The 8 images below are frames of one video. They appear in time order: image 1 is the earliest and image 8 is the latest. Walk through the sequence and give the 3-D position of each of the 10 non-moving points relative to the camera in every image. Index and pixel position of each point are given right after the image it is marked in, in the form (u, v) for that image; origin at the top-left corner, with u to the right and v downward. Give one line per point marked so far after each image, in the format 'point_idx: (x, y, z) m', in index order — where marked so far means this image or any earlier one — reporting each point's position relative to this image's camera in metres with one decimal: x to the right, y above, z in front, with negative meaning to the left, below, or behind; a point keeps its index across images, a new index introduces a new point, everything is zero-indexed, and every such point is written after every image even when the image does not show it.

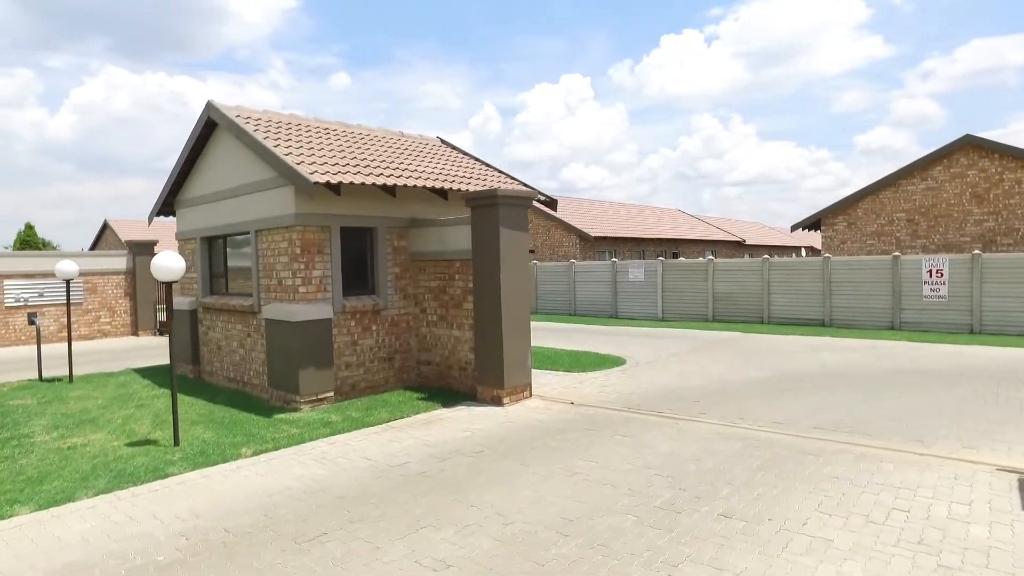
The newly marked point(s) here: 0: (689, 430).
0: (+2.2, -1.7, +7.2) m
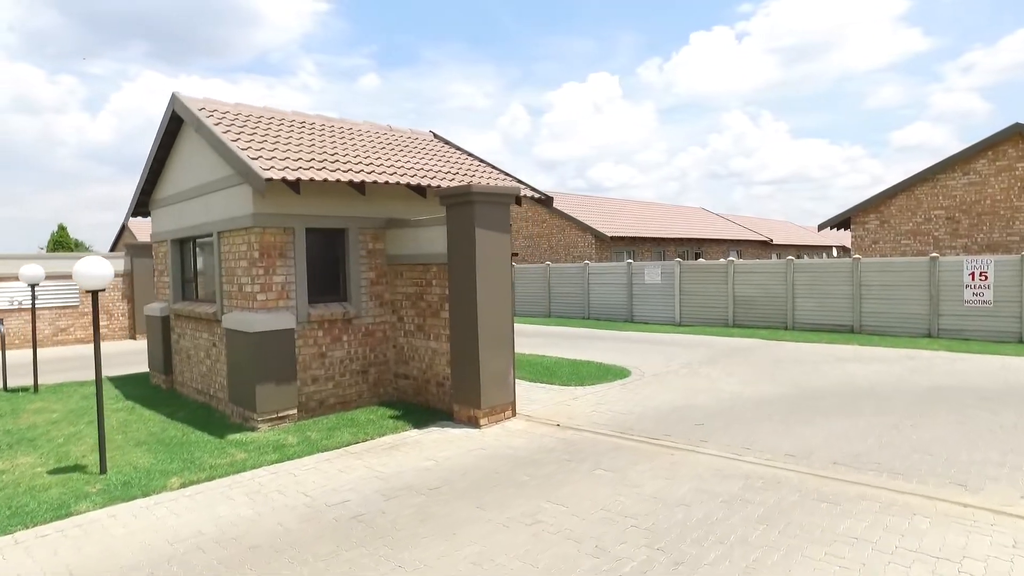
0: (+1.8, -1.8, +6.2) m
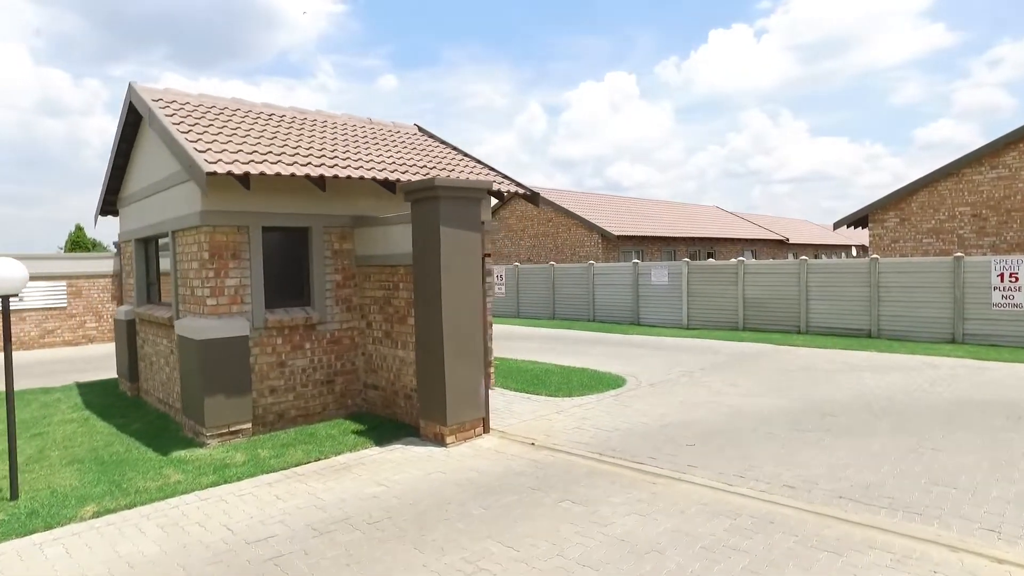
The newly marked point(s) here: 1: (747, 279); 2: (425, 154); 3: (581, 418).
0: (+1.4, -1.9, +5.4) m
1: (+7.3, +0.3, +18.2) m
2: (-1.6, +2.4, +10.5) m
3: (+1.0, -1.8, +8.2) m
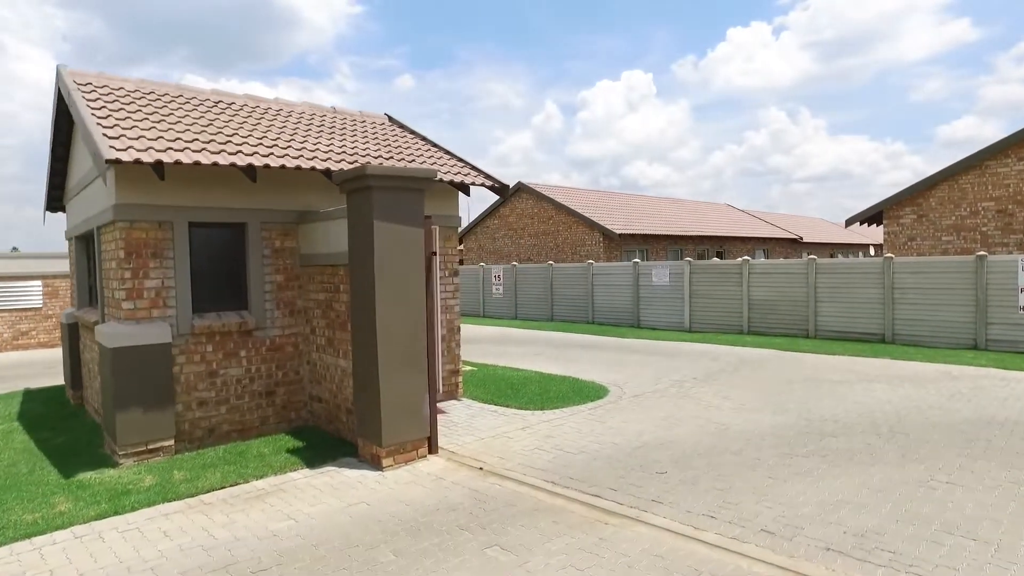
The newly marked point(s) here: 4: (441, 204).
0: (+0.8, -1.9, +4.5) m
1: (+7.0, +0.3, +17.1) m
2: (-2.0, +2.3, +9.6) m
3: (+0.4, -1.8, +7.3) m
4: (-1.1, +1.3, +9.1) m
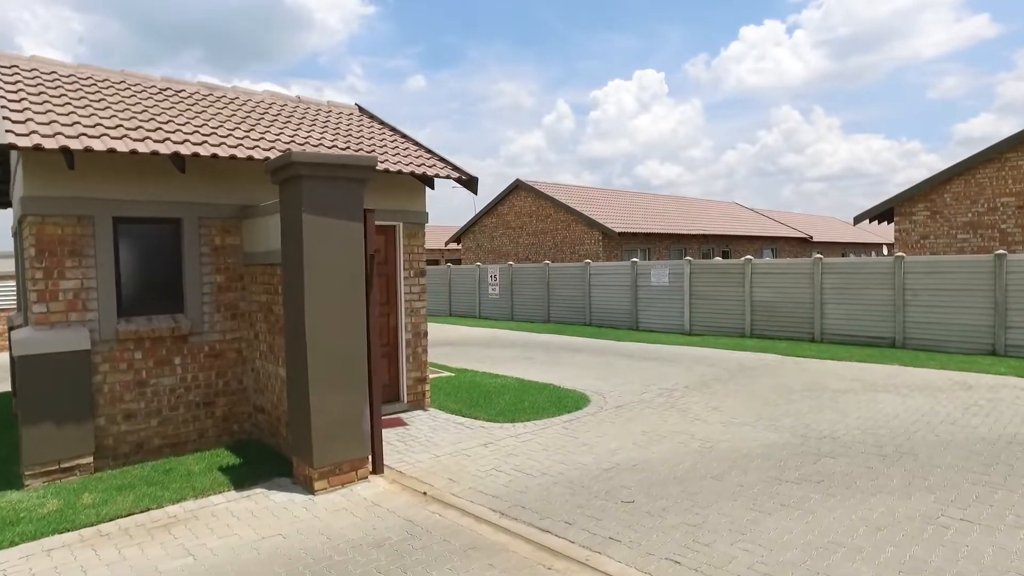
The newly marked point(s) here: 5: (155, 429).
0: (+0.3, -1.9, +3.7) m
1: (+6.7, +0.2, +16.3) m
2: (-2.5, +2.3, +8.9) m
3: (0.0, -1.9, +6.6) m
4: (-1.5, +1.3, +8.4) m
5: (-4.0, -1.6, +6.6) m
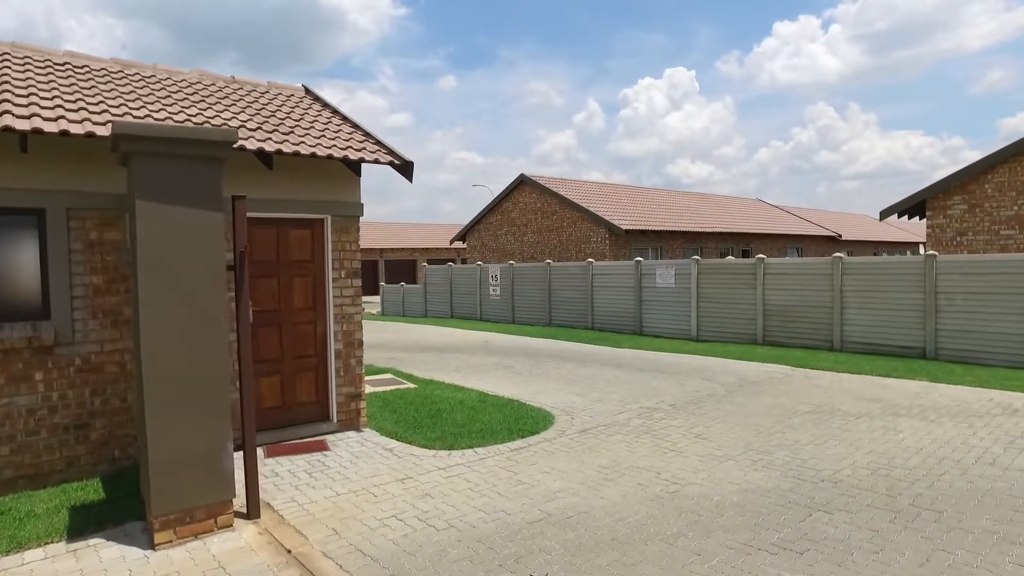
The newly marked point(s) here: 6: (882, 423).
0: (-0.6, -2.0, +2.5) m
1: (+6.4, +0.2, +14.7) m
2: (-3.1, +2.3, +7.8) m
3: (-0.8, -1.9, +5.4) m
4: (-2.2, +1.3, +7.2) m
5: (-4.8, -1.6, +5.6) m
6: (+4.7, -1.7, +7.4) m
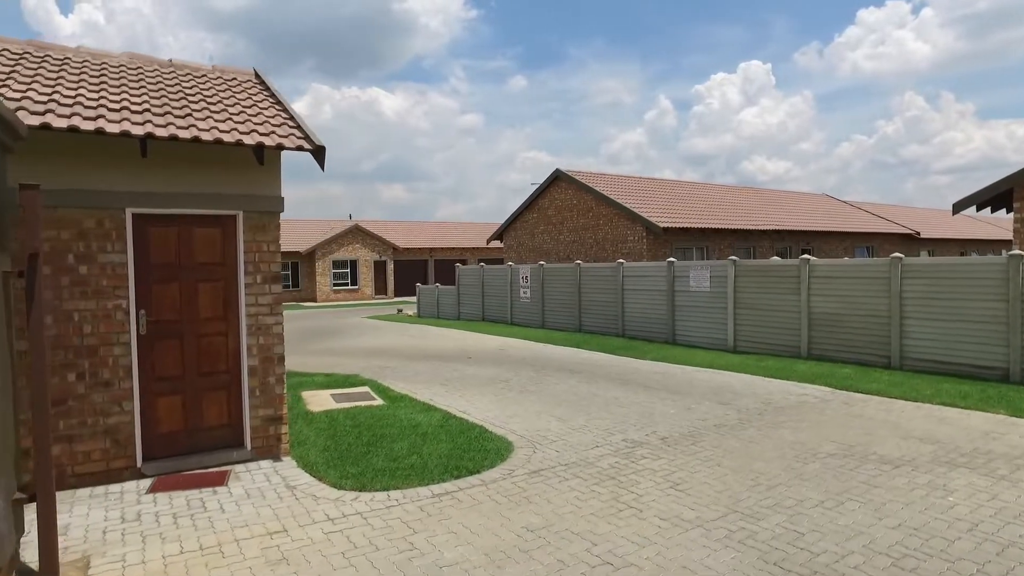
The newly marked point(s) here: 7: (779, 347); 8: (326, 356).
0: (-1.8, -2.0, +1.4) m
1: (+6.5, +0.1, +12.7) m
2: (-3.6, +2.3, +6.9) m
3: (-1.7, -2.0, +4.2) m
4: (-2.8, +1.2, +6.2) m
5: (-5.6, -1.7, +4.9) m
6: (+4.0, -1.8, +5.7) m
7: (+6.1, -1.3, +13.4) m
8: (-4.6, -1.7, +14.6) m
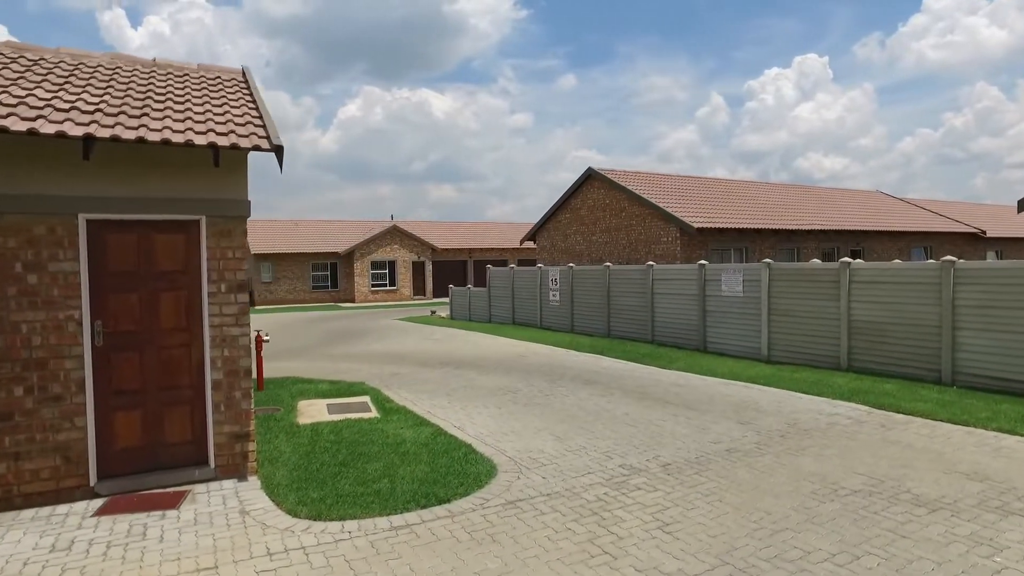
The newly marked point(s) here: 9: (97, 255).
0: (-2.4, -2.1, +0.9) m
1: (+6.8, -0.1, +11.6) m
2: (-3.8, +2.2, +6.6) m
3: (-2.0, -2.1, +3.8) m
4: (-3.1, +1.1, +5.9) m
5: (-5.9, -1.7, +4.8) m
6: (+3.7, -1.9, +4.8) m
7: (+6.4, -1.5, +12.4) m
8: (-4.2, -1.8, +14.3) m
9: (-3.9, +0.3, +5.6) m
